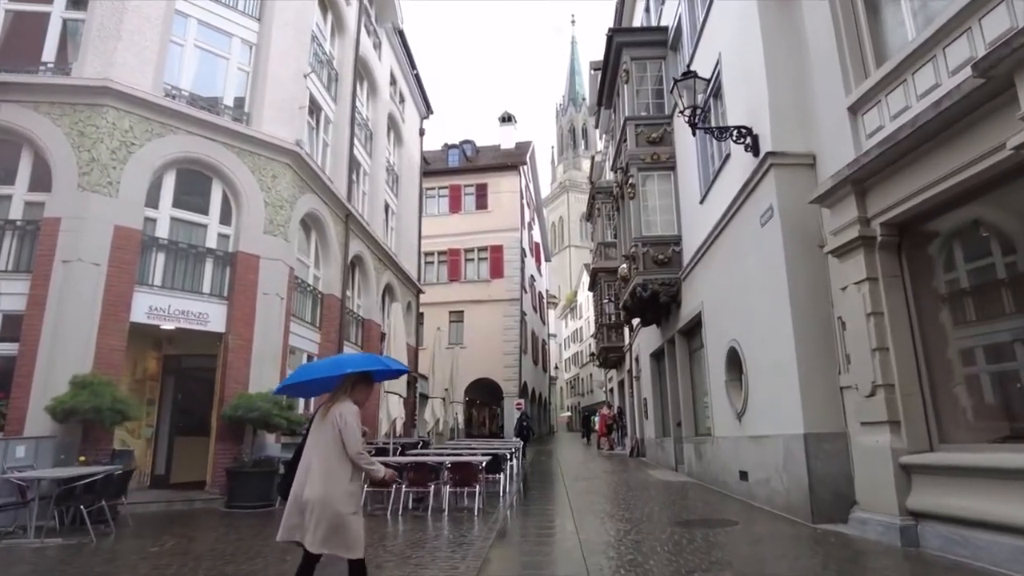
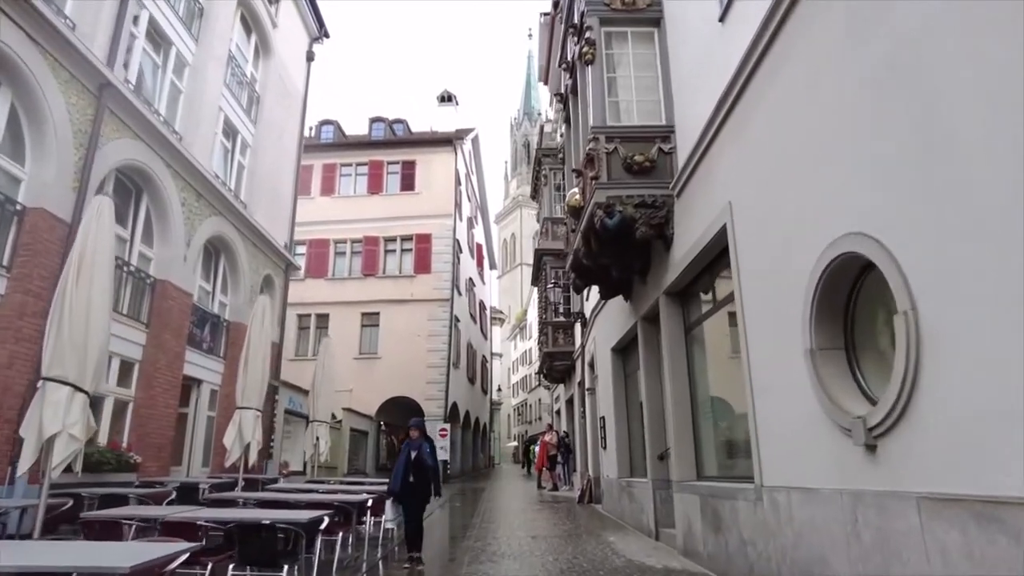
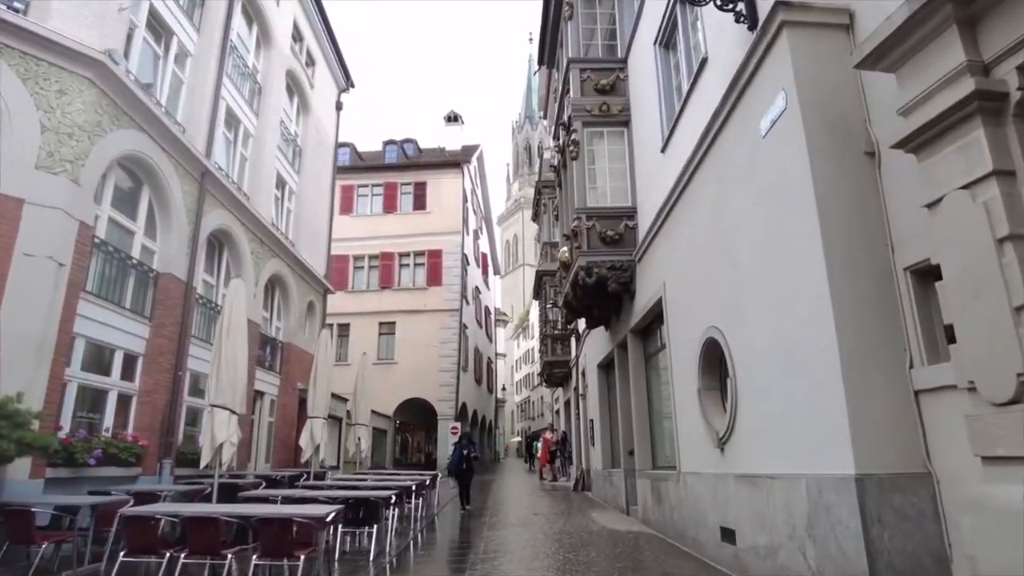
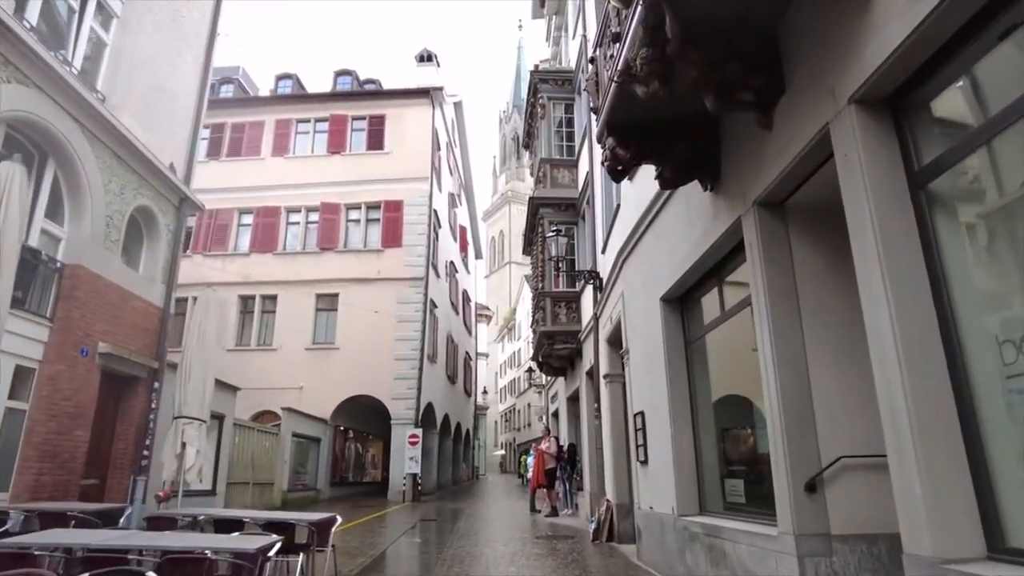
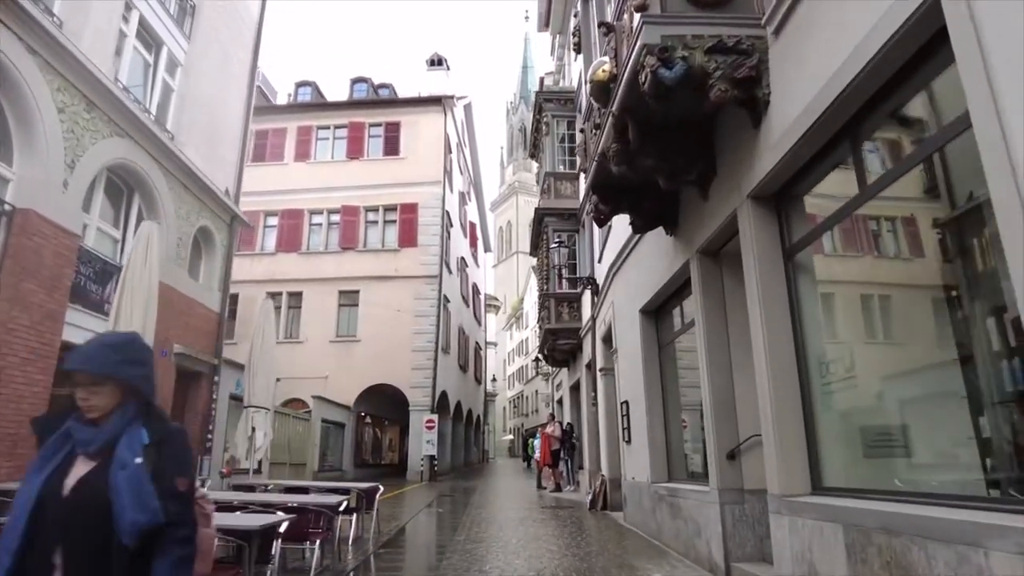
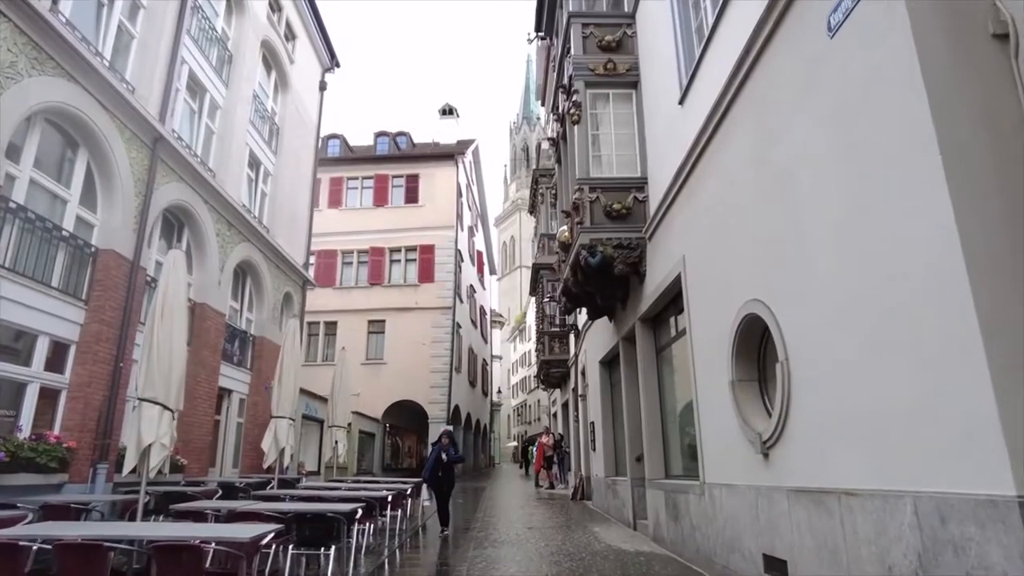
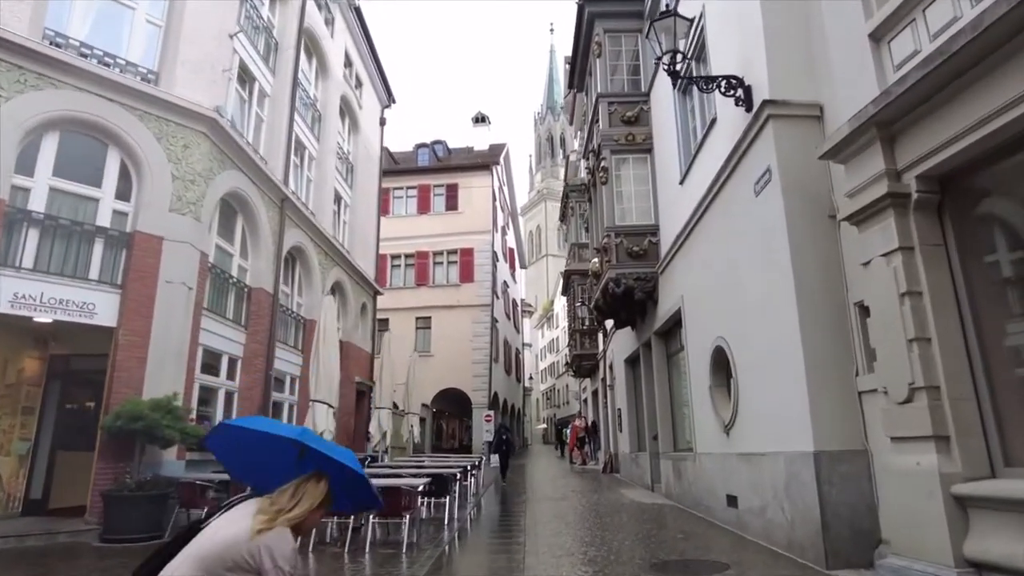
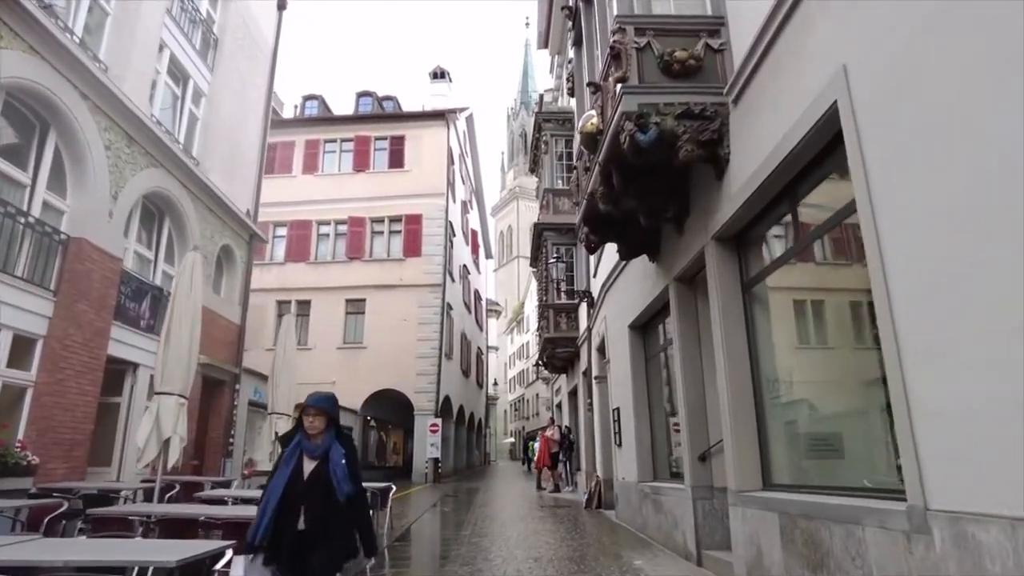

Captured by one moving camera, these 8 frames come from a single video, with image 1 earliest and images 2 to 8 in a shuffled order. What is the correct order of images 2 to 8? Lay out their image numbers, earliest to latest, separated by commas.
7, 3, 6, 2, 8, 5, 4
